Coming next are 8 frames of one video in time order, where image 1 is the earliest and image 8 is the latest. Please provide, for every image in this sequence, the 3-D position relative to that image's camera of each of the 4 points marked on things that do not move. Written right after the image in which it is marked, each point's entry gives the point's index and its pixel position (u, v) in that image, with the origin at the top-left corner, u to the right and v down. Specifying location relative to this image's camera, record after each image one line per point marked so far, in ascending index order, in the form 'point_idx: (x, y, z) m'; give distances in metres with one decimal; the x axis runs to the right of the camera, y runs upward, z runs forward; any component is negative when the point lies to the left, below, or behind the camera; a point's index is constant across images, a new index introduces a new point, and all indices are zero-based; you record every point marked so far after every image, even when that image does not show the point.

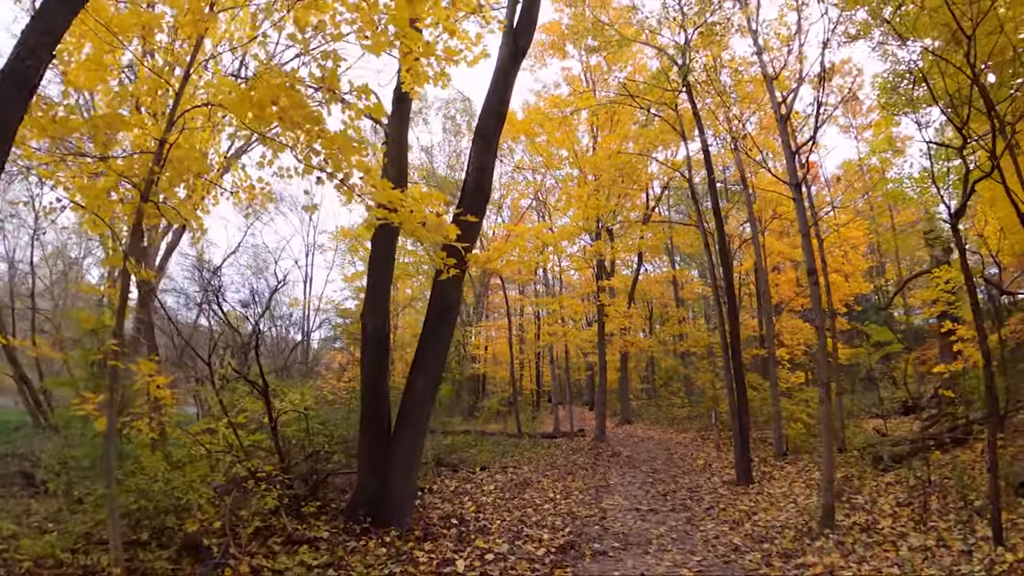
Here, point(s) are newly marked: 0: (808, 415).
0: (+6.3, -2.7, +12.0) m
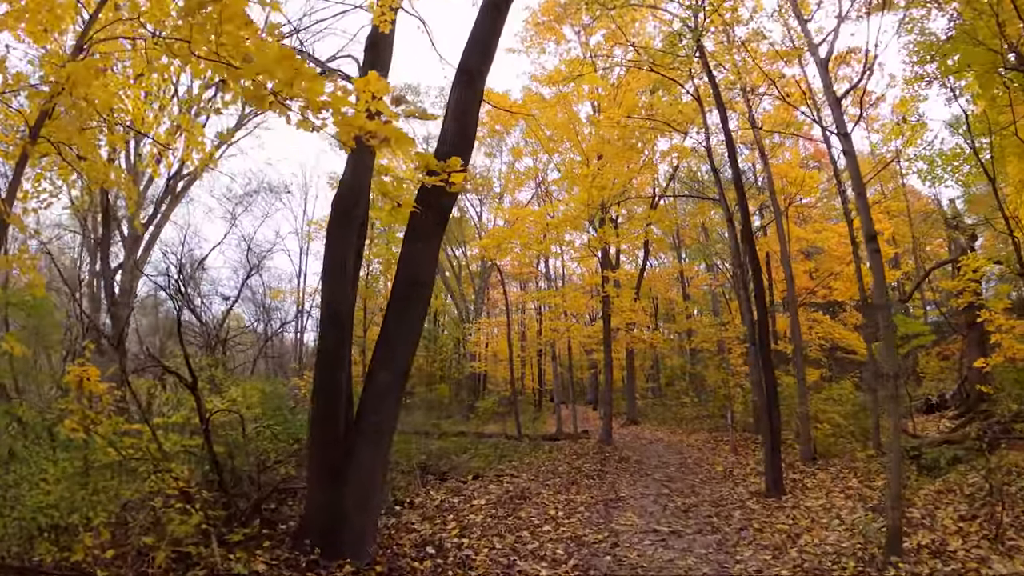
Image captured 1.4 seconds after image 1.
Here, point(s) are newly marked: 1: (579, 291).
0: (+6.2, -2.5, +11.0) m
1: (+1.9, 0.0, +15.9) m
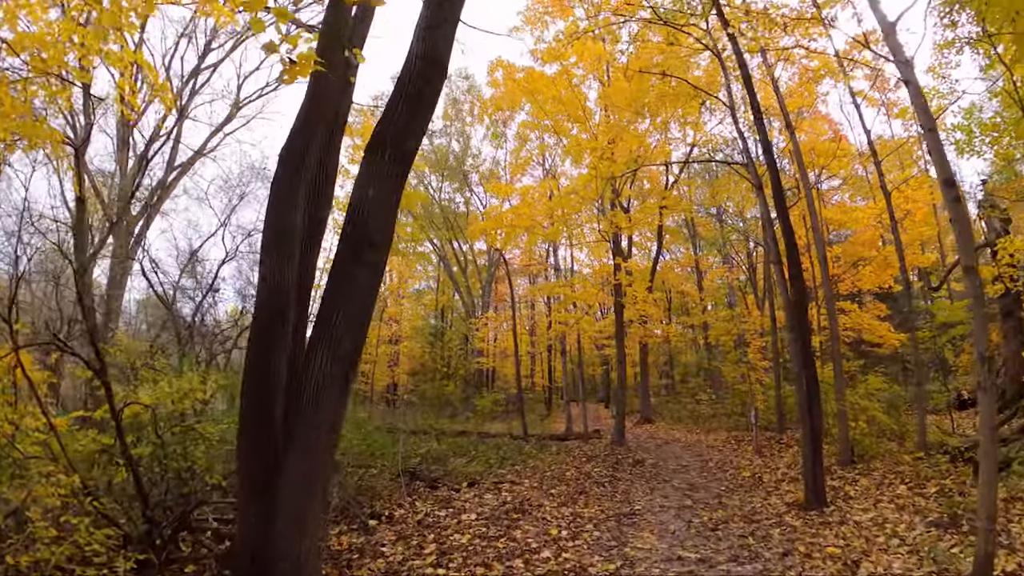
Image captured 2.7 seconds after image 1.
0: (+6.3, -2.2, +10.0) m
1: (+2.0, +0.2, +15.0) m
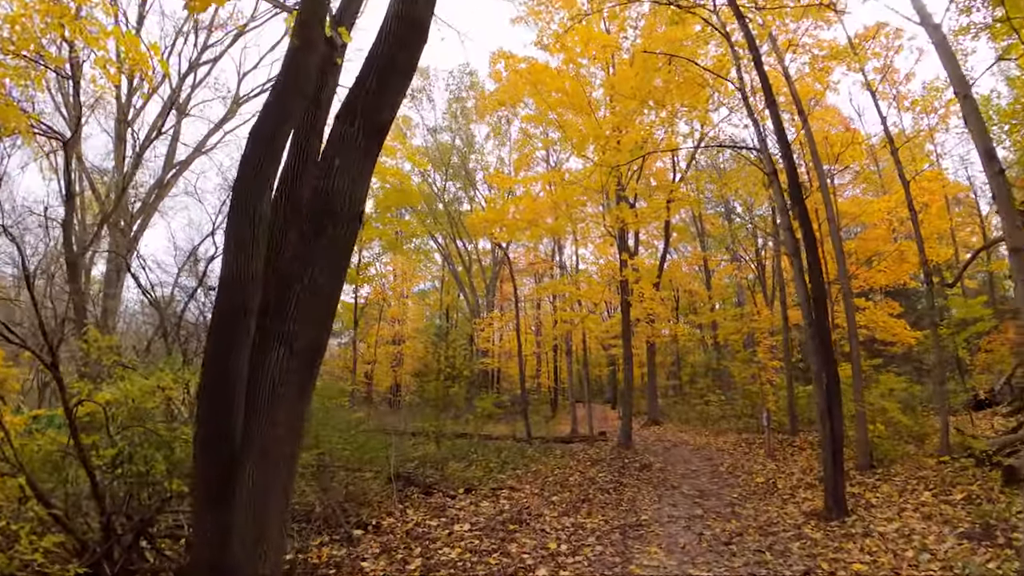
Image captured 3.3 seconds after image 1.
0: (+6.3, -2.1, +9.5) m
1: (+2.1, +0.3, +14.6) m
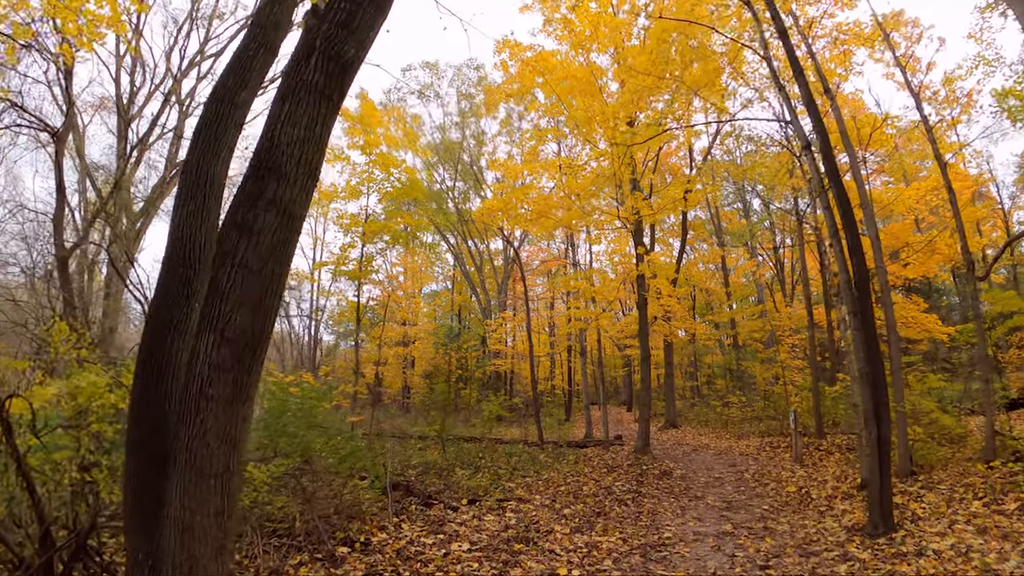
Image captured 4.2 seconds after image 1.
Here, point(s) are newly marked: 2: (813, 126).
0: (+6.5, -2.0, +8.9) m
1: (+2.4, +0.3, +14.1) m
2: (+3.3, +1.8, +6.2) m
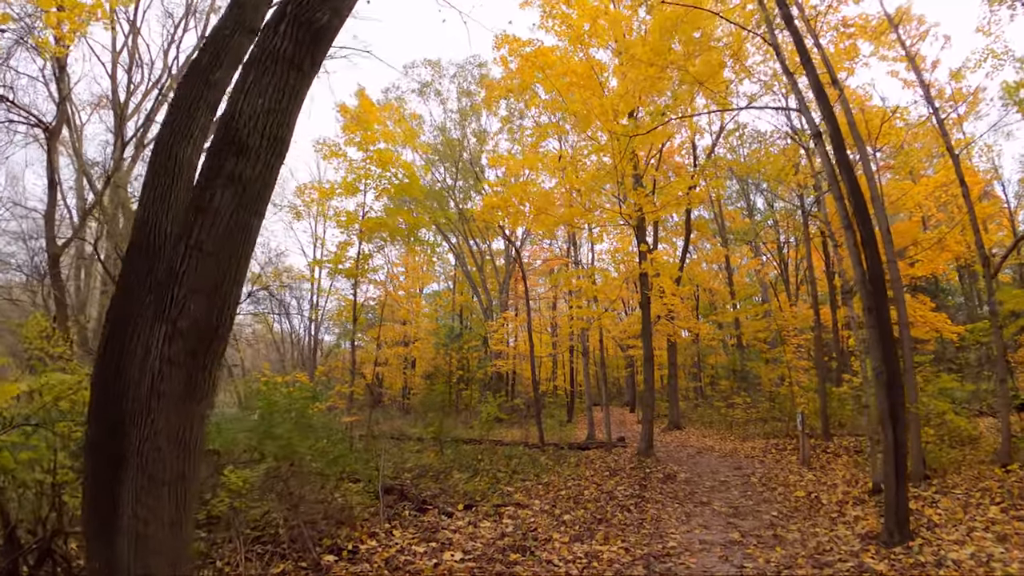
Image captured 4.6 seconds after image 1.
0: (+6.5, -2.0, +8.6) m
1: (+2.4, +0.3, +13.8) m
2: (+3.3, +1.8, +5.9) m
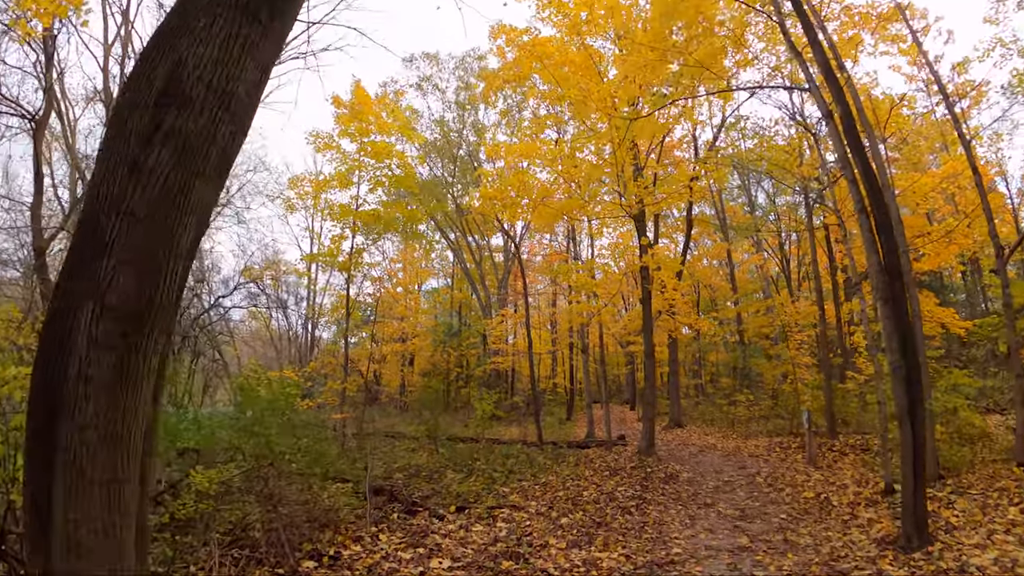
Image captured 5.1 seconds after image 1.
0: (+6.4, -1.9, +8.3) m
1: (+2.4, +0.5, +13.5) m
2: (+3.2, +1.9, +5.6) m
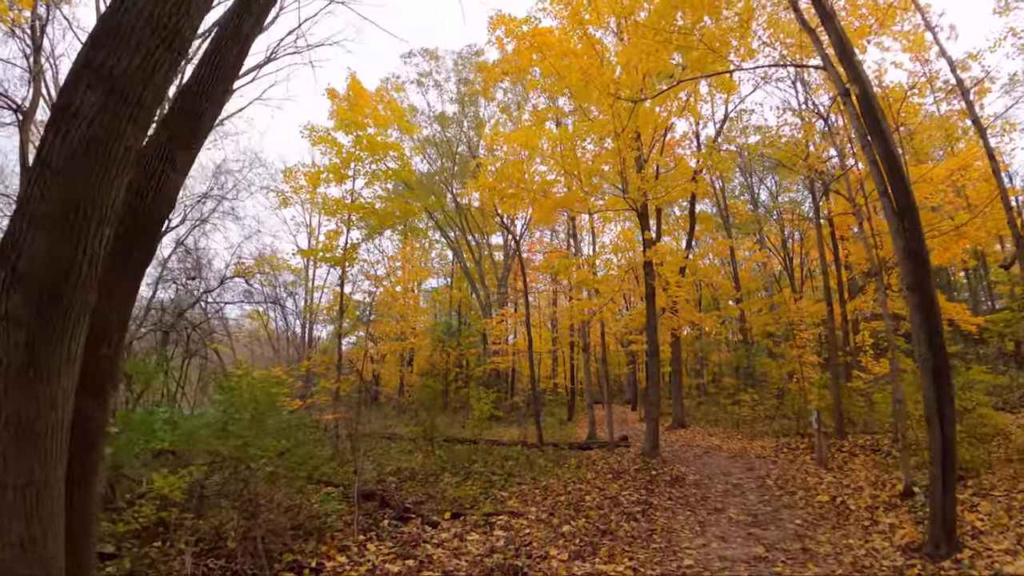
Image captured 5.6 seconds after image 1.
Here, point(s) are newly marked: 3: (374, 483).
0: (+6.4, -1.8, +8.0) m
1: (+2.3, +0.5, +13.2) m
2: (+3.2, +2.0, +5.3) m
3: (-1.5, -2.2, +6.3) m
